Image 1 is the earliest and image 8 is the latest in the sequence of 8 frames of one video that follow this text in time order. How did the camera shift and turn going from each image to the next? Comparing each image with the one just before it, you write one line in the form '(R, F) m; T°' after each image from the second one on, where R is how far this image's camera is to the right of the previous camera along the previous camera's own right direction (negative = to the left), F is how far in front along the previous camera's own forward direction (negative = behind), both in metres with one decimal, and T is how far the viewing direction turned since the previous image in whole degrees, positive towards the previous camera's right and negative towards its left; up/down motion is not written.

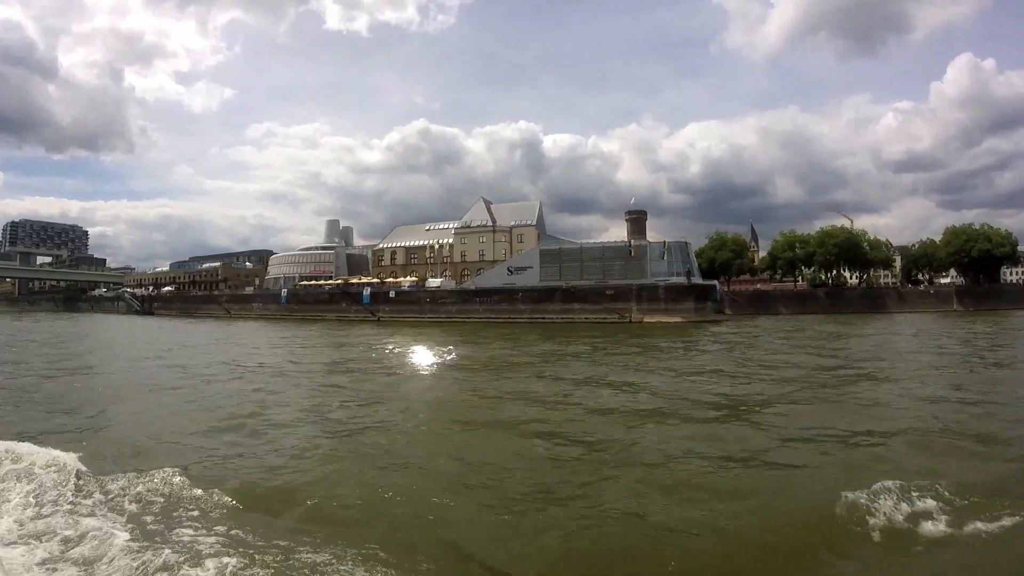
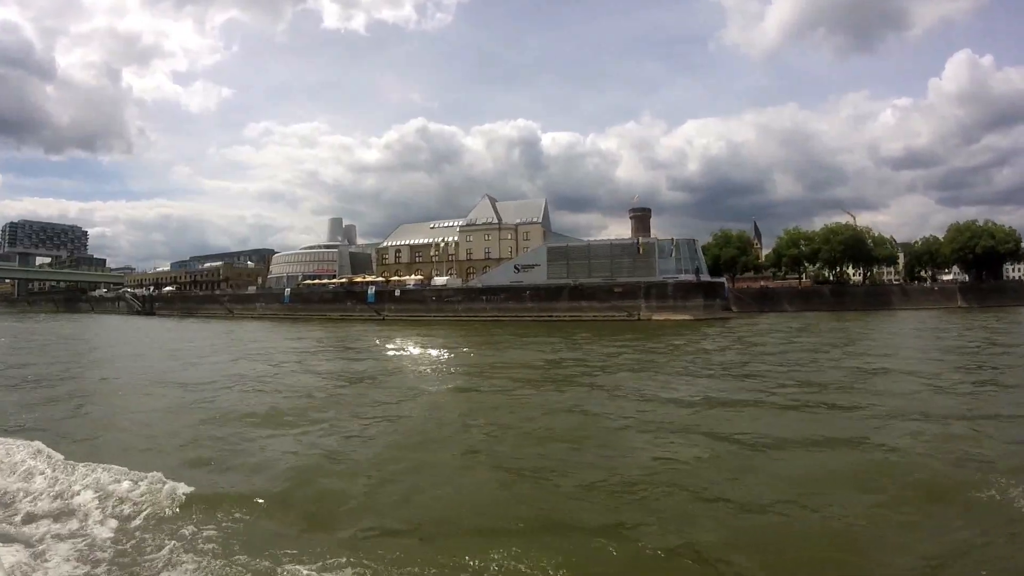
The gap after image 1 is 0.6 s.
(-0.6, +0.3) m; 0°
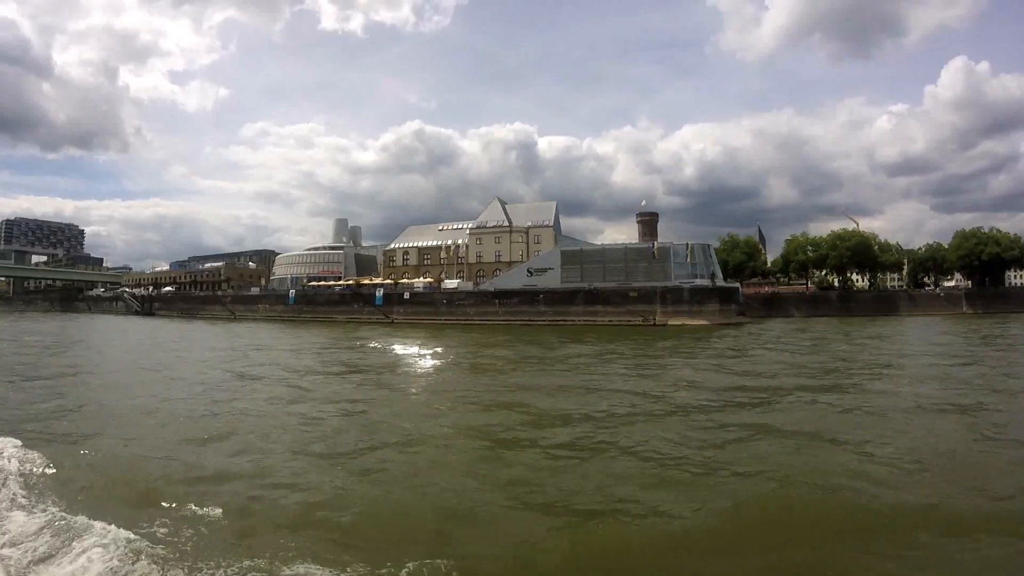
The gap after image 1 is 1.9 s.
(-1.2, +0.6) m; 0°
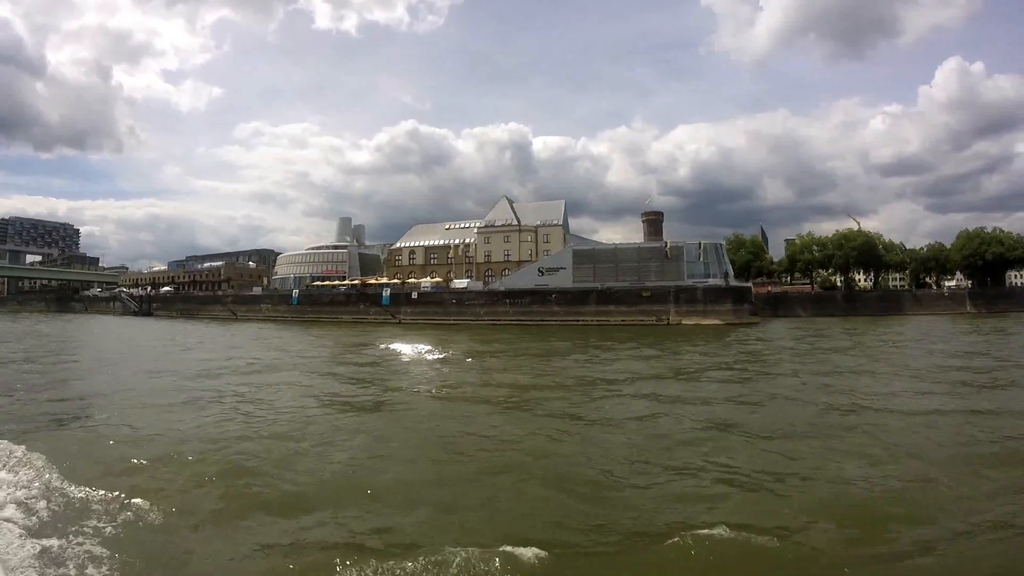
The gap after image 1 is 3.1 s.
(-1.1, +0.6) m; 0°
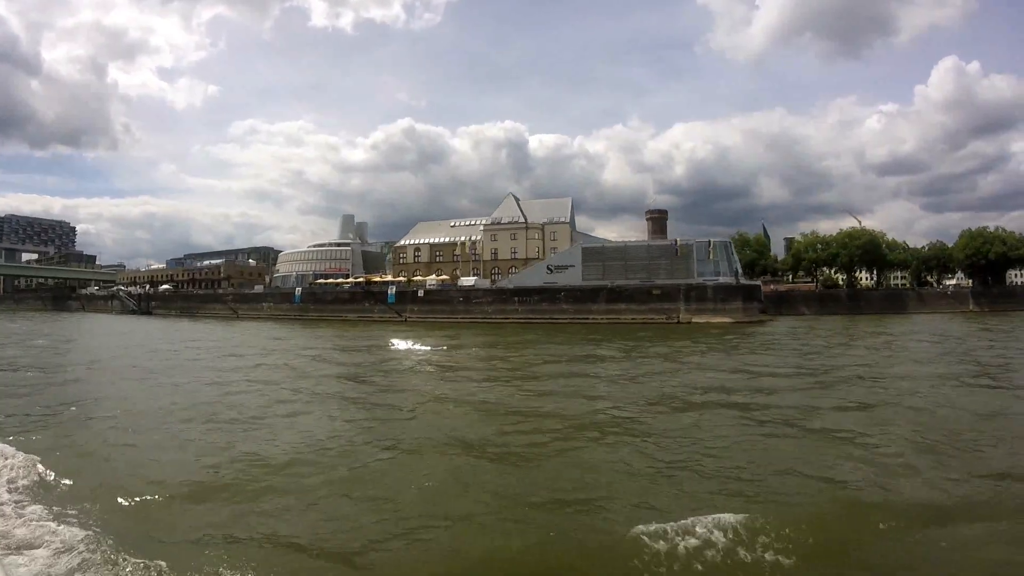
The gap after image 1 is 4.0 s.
(-0.8, +0.4) m; 0°
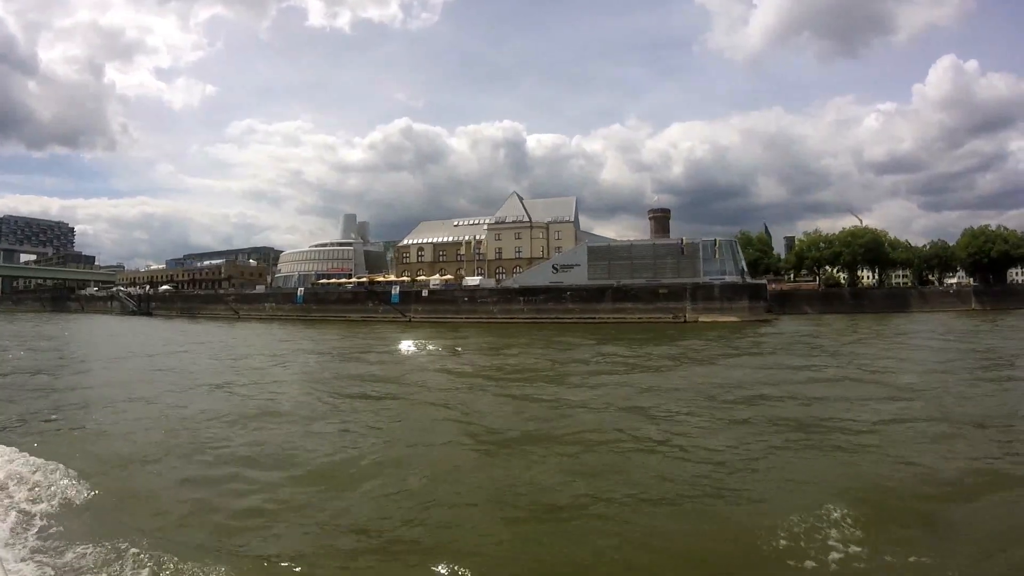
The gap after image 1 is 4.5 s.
(-0.5, +0.2) m; 0°
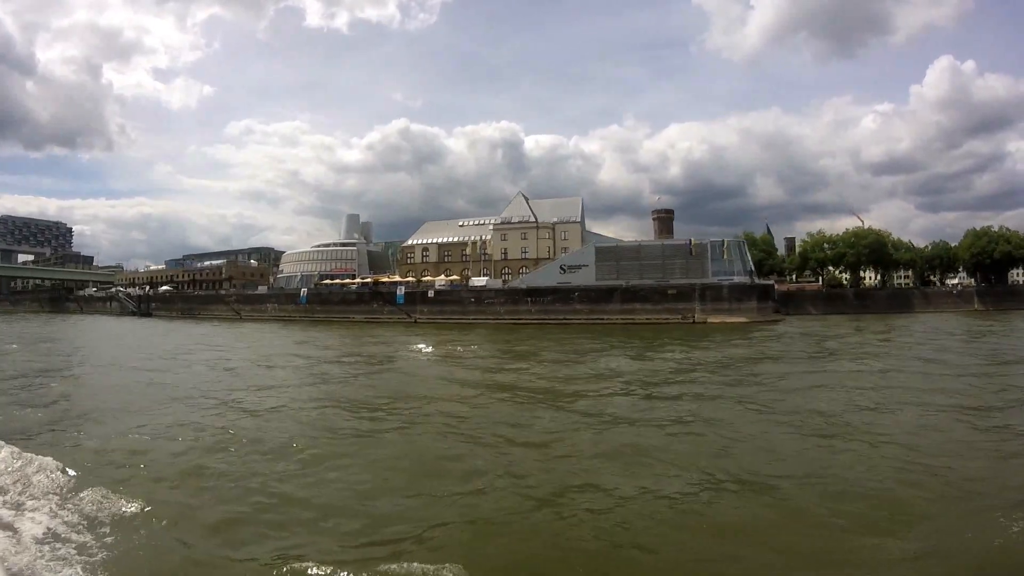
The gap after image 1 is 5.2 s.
(-0.6, +0.3) m; 0°
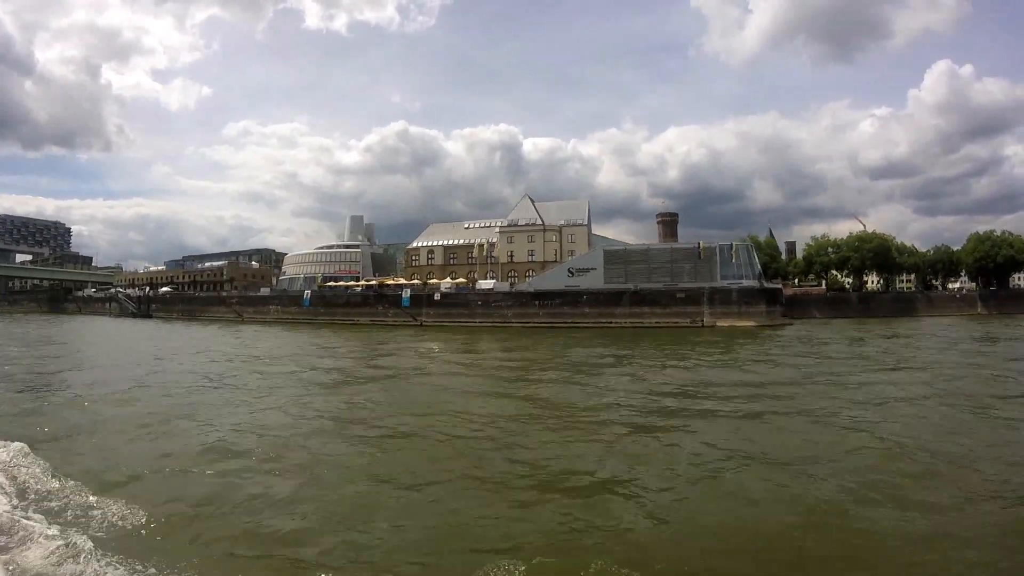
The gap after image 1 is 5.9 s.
(-0.7, +0.3) m; 0°
